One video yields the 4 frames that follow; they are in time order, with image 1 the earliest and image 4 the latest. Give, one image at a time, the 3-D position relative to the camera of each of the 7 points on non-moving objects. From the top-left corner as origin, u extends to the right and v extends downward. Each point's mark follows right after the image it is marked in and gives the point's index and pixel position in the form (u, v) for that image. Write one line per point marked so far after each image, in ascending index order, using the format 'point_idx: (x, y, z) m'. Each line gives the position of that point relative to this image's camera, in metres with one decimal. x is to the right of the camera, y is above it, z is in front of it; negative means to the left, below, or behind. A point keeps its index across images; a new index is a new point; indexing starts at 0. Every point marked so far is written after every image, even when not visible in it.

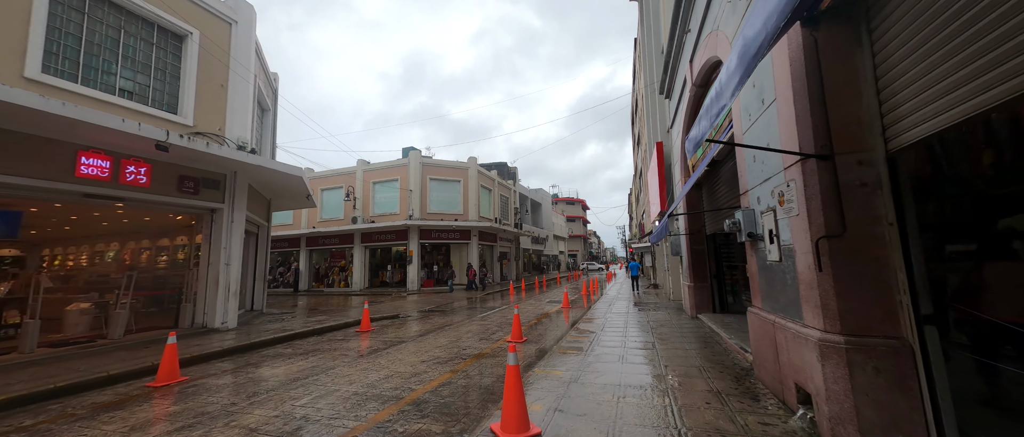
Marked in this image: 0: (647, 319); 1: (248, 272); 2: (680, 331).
0: (+4.0, -3.0, +10.2) m
1: (-9.6, -1.9, +12.3) m
2: (+3.9, -2.6, +8.0) m
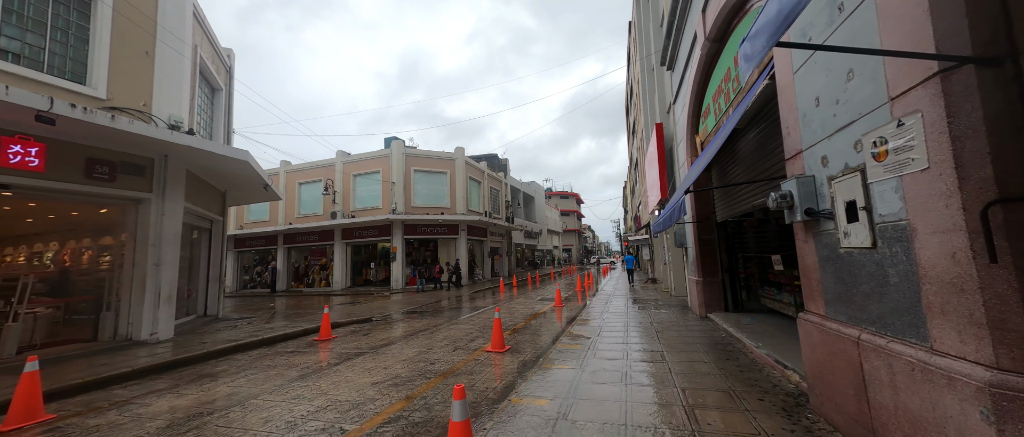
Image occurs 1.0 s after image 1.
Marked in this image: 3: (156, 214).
0: (+3.6, -2.6, +9.0) m
1: (-10.0, -1.8, +10.9) m
2: (+3.6, -2.3, +6.8) m
3: (-8.1, +0.1, +7.8) m
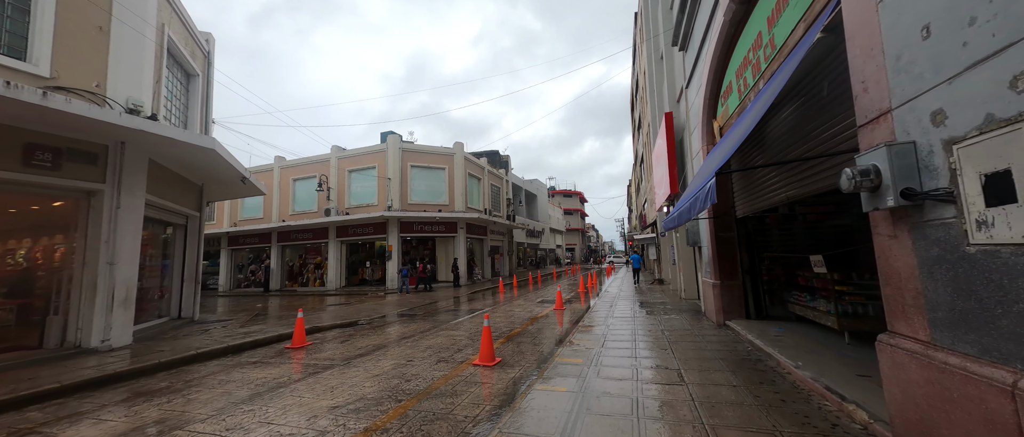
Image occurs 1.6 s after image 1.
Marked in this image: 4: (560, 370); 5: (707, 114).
0: (+3.5, -2.5, +8.2) m
1: (-10.1, -1.6, +10.2) m
2: (+3.4, -2.2, +6.0) m
3: (-8.2, +0.2, +7.0) m
4: (+0.7, -2.3, +5.2) m
5: (+4.2, +2.2, +7.4) m
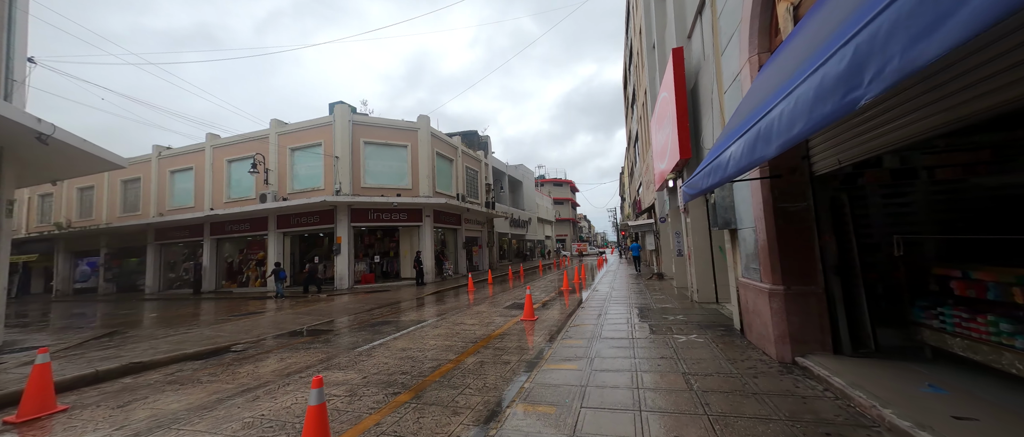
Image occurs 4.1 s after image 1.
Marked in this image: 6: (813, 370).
0: (+2.4, -2.0, +5.1) m
1: (-11.3, -1.2, +6.8) m
2: (+2.4, -1.7, +2.9) m
3: (-9.3, +0.6, +3.6) m
4: (-0.3, -1.9, +2.1) m
5: (+3.0, +2.7, +4.2) m
6: (+3.3, -1.7, +3.8) m
